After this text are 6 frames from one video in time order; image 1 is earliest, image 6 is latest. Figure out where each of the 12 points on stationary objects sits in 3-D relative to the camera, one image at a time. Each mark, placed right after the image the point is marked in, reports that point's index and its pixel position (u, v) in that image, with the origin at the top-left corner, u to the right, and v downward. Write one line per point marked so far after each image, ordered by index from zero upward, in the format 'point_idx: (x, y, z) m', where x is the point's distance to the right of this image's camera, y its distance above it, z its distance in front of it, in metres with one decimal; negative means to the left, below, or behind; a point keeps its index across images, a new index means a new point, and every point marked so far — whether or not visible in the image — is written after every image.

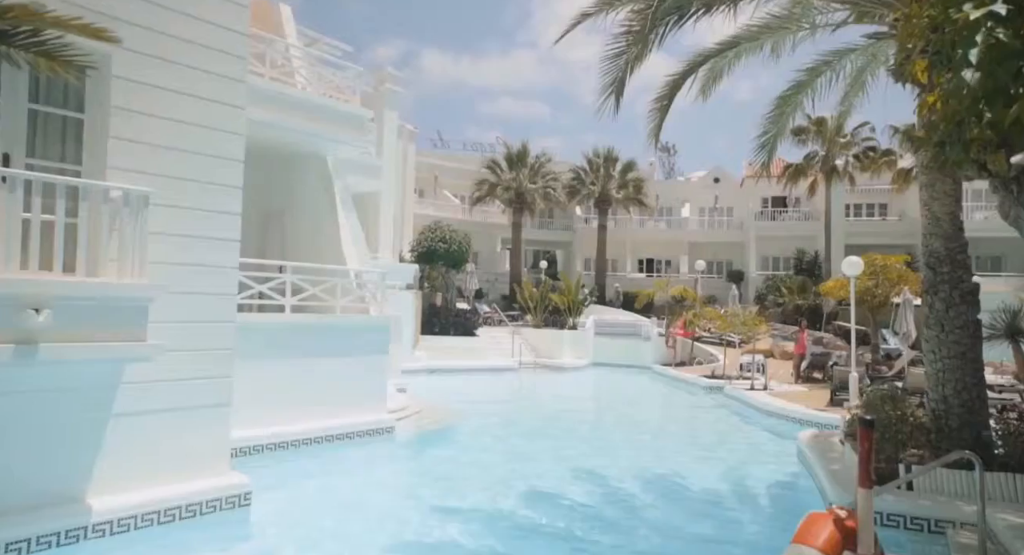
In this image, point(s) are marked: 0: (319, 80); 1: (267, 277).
0: (-3.7, +3.8, +11.9) m
1: (-3.7, 0.0, +9.2) m
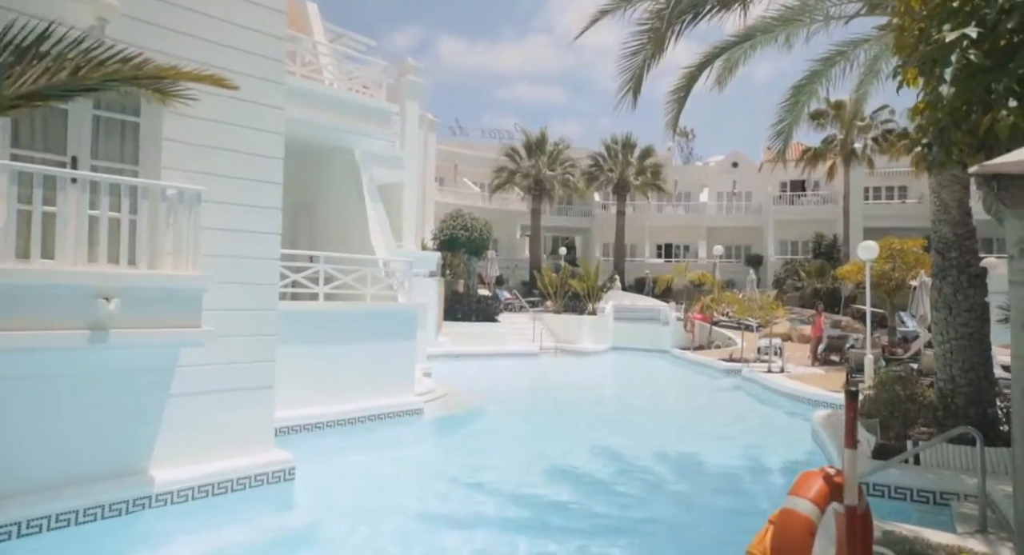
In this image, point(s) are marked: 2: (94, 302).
0: (-3.3, +4.0, +12.3) m
1: (-3.3, +0.2, +9.7) m
2: (-3.7, -0.2, +5.5) m
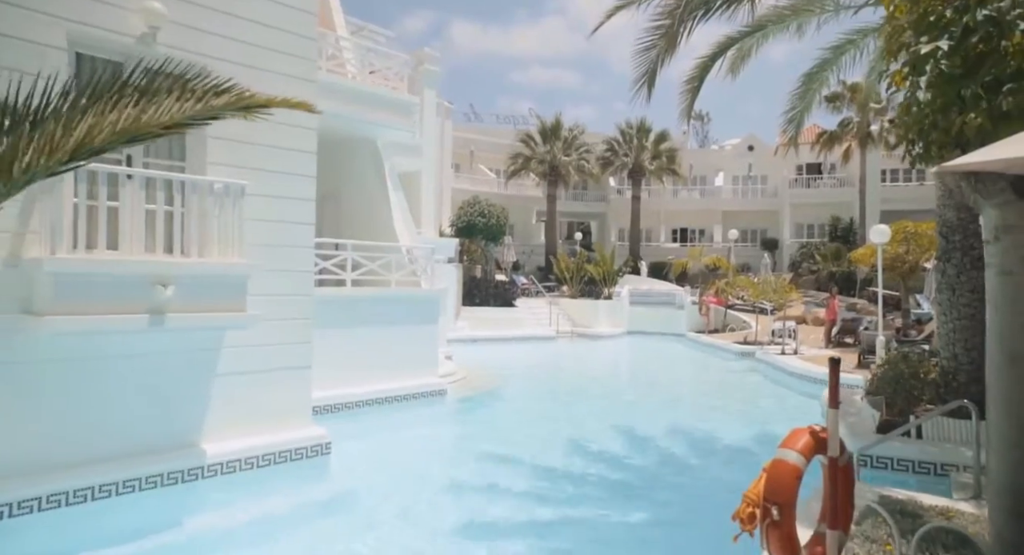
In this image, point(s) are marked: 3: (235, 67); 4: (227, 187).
0: (-3.0, +4.3, +12.7) m
1: (-3.0, +0.4, +10.2) m
2: (-3.5, -0.1, +6.0) m
3: (-3.1, +2.4, +7.1) m
4: (-3.0, +1.0, +6.5) m
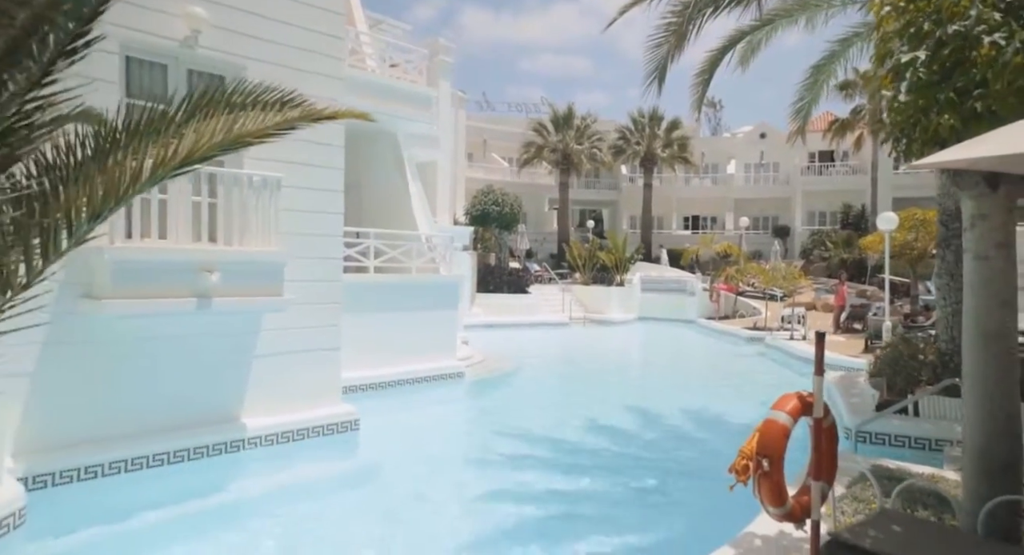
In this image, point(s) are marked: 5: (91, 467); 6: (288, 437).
0: (-2.7, +4.5, +13.1) m
1: (-2.7, +0.6, +10.7) m
2: (-3.3, 0.0, +6.5) m
3: (-2.9, +2.6, +7.5) m
4: (-2.8, +1.1, +7.0) m
5: (-4.1, -1.9, +6.1) m
6: (-2.8, -2.0, +7.6) m
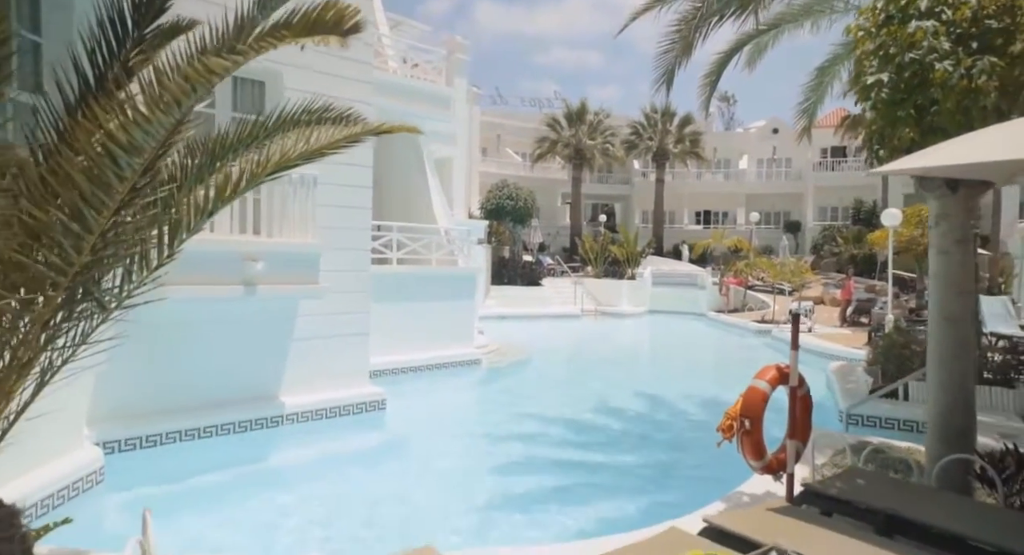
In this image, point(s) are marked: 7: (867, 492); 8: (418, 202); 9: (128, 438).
0: (-2.3, +4.7, +13.7) m
1: (-2.5, +0.8, +11.3) m
2: (-3.1, +0.2, +7.2) m
3: (-2.7, +2.7, +8.2) m
4: (-2.6, +1.2, +7.6) m
5: (-3.9, -1.7, +6.8) m
6: (-2.6, -1.8, +8.3) m
7: (+2.1, -1.3, +3.7) m
8: (-2.2, +1.7, +14.2) m
9: (-4.1, -1.7, +6.6) m
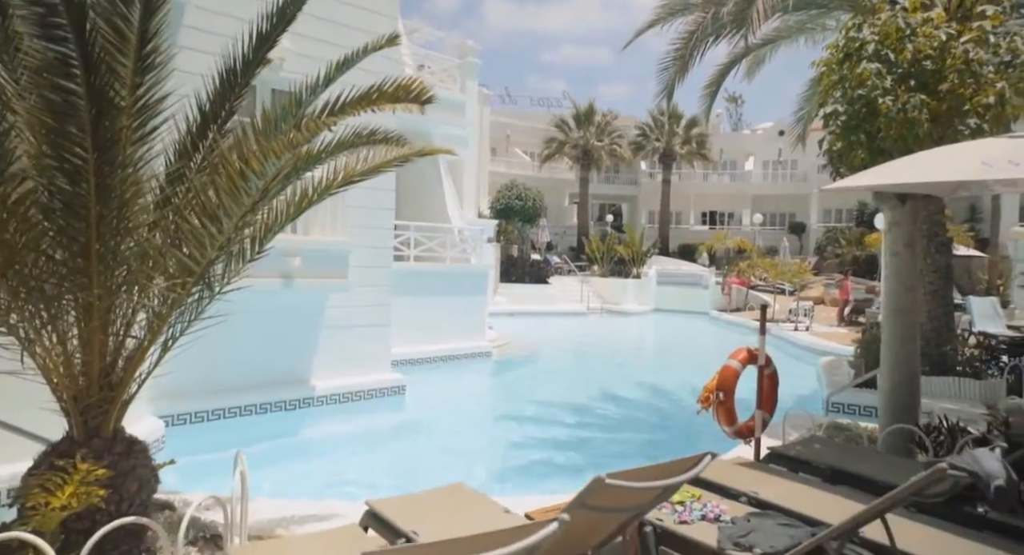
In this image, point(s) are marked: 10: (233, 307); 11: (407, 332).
0: (-2.1, +4.8, +14.5) m
1: (-2.3, +0.8, +12.1) m
2: (-2.9, +0.2, +8.0) m
3: (-2.5, +2.8, +9.0) m
4: (-2.4, +1.3, +8.4) m
5: (-3.8, -1.6, +7.6) m
6: (-2.4, -1.8, +9.1) m
7: (+2.2, -1.3, +4.5) m
8: (-2.0, +1.8, +15.0) m
9: (-4.0, -1.6, +7.4) m
10: (-3.5, -0.4, +8.0) m
11: (-2.1, -1.0, +11.8) m
